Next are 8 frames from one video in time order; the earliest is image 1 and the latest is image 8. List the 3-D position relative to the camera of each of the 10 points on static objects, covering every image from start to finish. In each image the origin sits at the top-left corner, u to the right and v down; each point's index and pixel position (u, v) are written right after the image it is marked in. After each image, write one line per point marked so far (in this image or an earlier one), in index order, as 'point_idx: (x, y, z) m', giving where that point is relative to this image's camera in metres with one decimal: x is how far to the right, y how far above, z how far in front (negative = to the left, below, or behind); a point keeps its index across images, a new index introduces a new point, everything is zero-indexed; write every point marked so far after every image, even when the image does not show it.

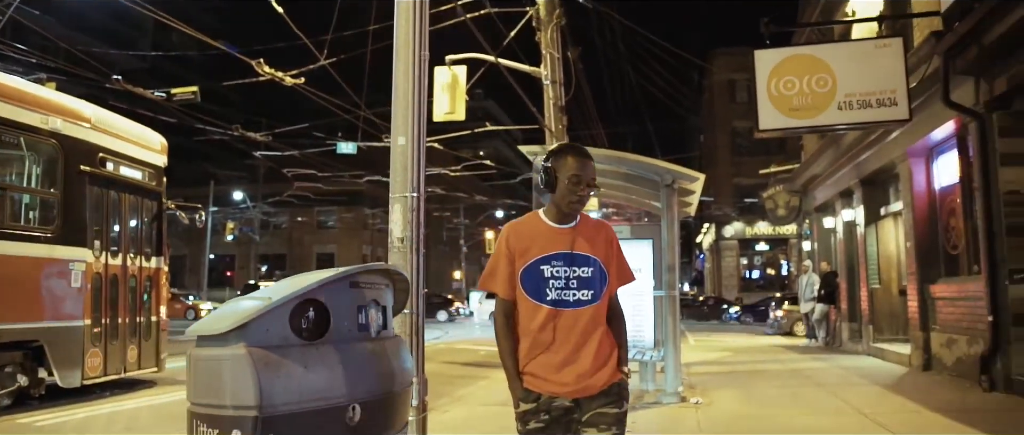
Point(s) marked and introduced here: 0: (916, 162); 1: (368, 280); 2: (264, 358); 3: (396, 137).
0: (+6.3, +0.9, +11.2) m
1: (-0.6, -0.3, +3.3) m
2: (-0.9, -0.5, +2.7) m
3: (-0.9, +0.6, +5.5) m
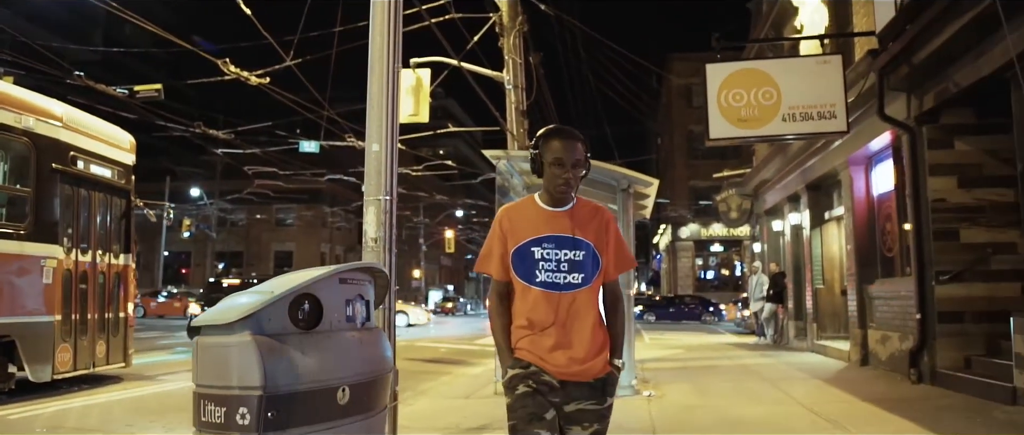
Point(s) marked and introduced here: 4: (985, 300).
0: (+5.7, +0.8, +12.0) m
1: (-0.8, -0.3, +3.6) m
2: (-1.0, -0.5, +3.1) m
3: (-1.1, +0.6, +5.8) m
4: (+5.8, -1.0, +8.8) m
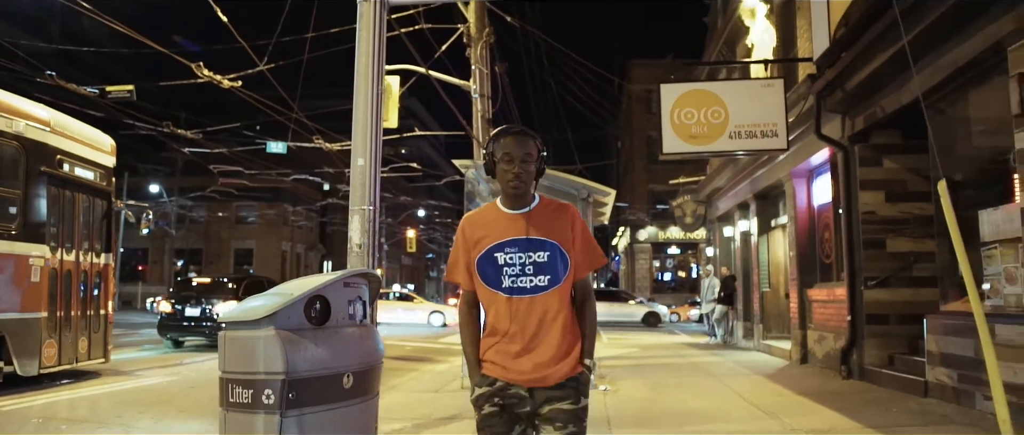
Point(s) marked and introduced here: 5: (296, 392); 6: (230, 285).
0: (+5.1, +0.7, +12.9) m
1: (-0.9, -0.4, +4.2) m
2: (-1.1, -0.6, +3.7) m
3: (-1.4, +0.5, +6.4) m
4: (+5.3, -1.2, +9.7) m
5: (-1.1, -0.9, +3.7) m
6: (-6.2, -1.5, +16.0) m
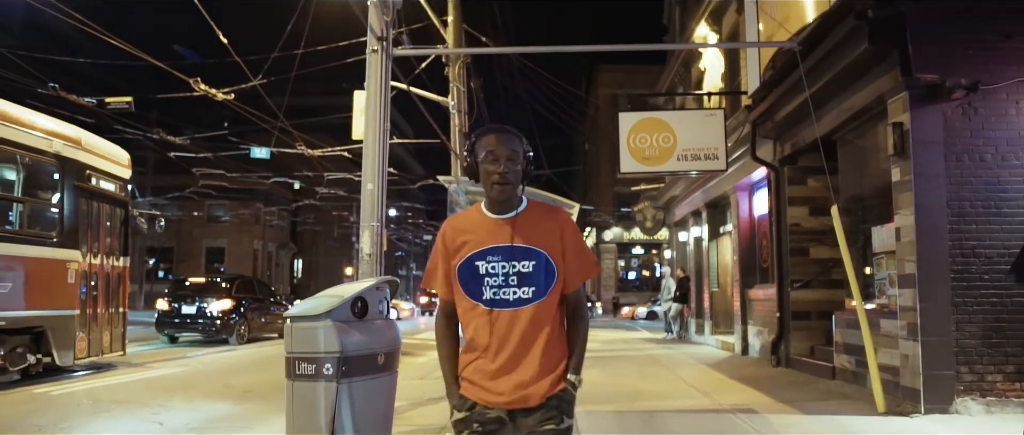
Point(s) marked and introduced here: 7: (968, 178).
0: (+4.6, +0.5, +14.6) m
1: (-1.0, -0.5, +5.7) m
2: (-1.2, -0.8, +5.1) m
3: (-1.6, +0.4, +7.8) m
4: (+5.0, -1.3, +11.4) m
5: (-1.2, -1.0, +5.1) m
6: (-6.8, -1.6, +17.2) m
7: (+4.7, +0.4, +7.4) m
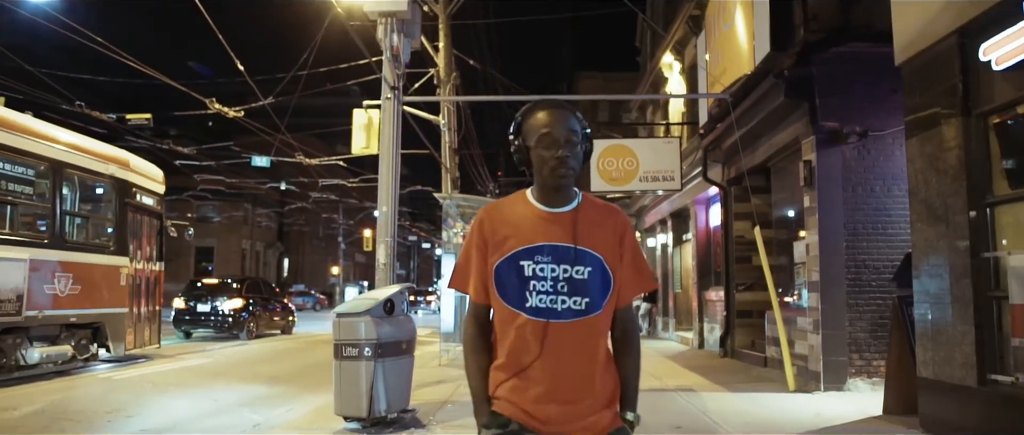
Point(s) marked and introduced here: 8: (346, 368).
0: (+4.3, +0.2, +16.6) m
1: (-1.1, -0.8, +7.5) m
2: (-1.3, -1.0, +6.9) m
3: (-1.7, +0.2, +9.7) m
4: (+4.7, -1.6, +13.4) m
5: (-1.3, -1.3, +6.9) m
6: (-7.2, -1.8, +18.8) m
7: (+4.5, +0.2, +9.4) m
8: (-1.6, -1.4, +6.9) m
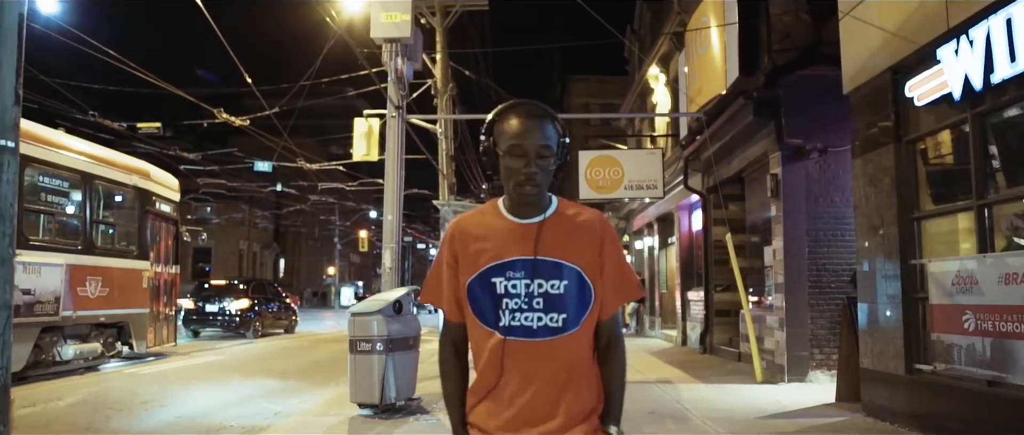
0: (+4.1, +0.1, +17.6) m
1: (-1.2, -0.9, +8.4) m
2: (-1.4, -1.1, +7.9) m
3: (-1.8, 0.0, +10.6) m
4: (+4.6, -1.7, +14.4) m
5: (-1.3, -1.4, +7.9) m
6: (-7.4, -1.9, +19.7) m
7: (+4.5, +0.1, +10.4) m
8: (-1.6, -1.6, +7.8) m
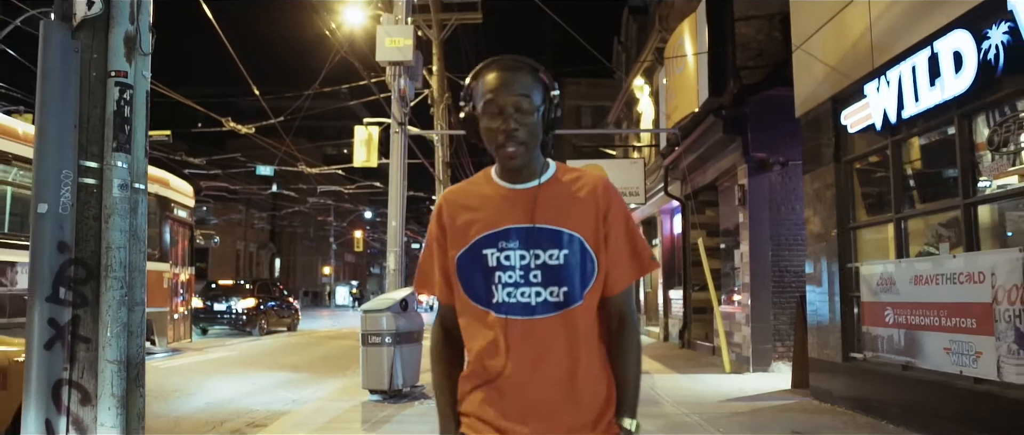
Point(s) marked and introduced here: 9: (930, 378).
0: (+4.0, 0.0, +18.7) m
1: (-1.3, -1.0, +9.5) m
2: (-1.5, -1.2, +9.0) m
3: (-1.9, -0.1, +11.7) m
4: (+4.4, -1.8, +15.6) m
5: (-1.4, -1.5, +9.0) m
6: (-7.6, -2.0, +20.8) m
7: (+4.3, 0.0, +11.6) m
8: (-1.7, -1.7, +8.9) m
9: (+3.7, -1.4, +6.5) m
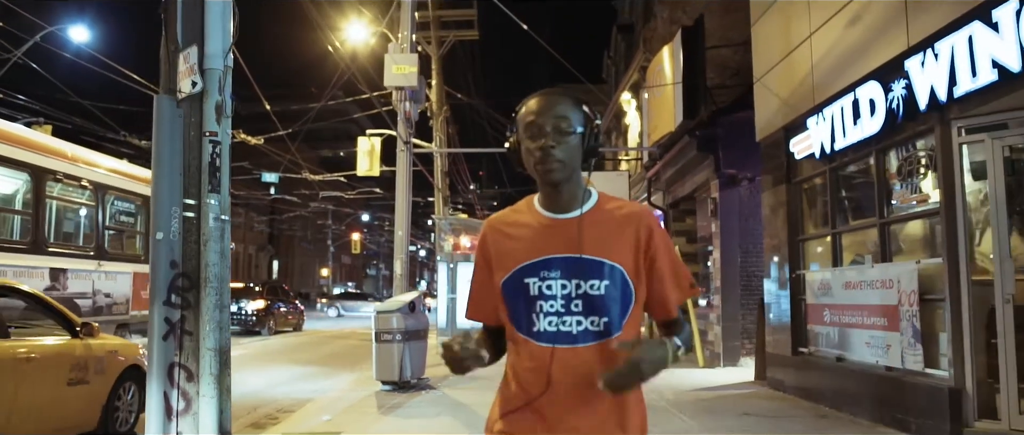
0: (+3.8, -0.1, +20.0) m
1: (-1.4, -1.2, +10.8) m
2: (-1.5, -1.4, +10.2) m
3: (-2.0, -0.2, +12.9) m
4: (+4.3, -2.0, +16.9) m
5: (-1.5, -1.7, +10.2) m
6: (-7.8, -2.2, +22.0) m
7: (+4.2, -0.2, +12.8) m
8: (-1.8, -1.8, +10.2) m
9: (+3.7, -1.6, +7.8) m
